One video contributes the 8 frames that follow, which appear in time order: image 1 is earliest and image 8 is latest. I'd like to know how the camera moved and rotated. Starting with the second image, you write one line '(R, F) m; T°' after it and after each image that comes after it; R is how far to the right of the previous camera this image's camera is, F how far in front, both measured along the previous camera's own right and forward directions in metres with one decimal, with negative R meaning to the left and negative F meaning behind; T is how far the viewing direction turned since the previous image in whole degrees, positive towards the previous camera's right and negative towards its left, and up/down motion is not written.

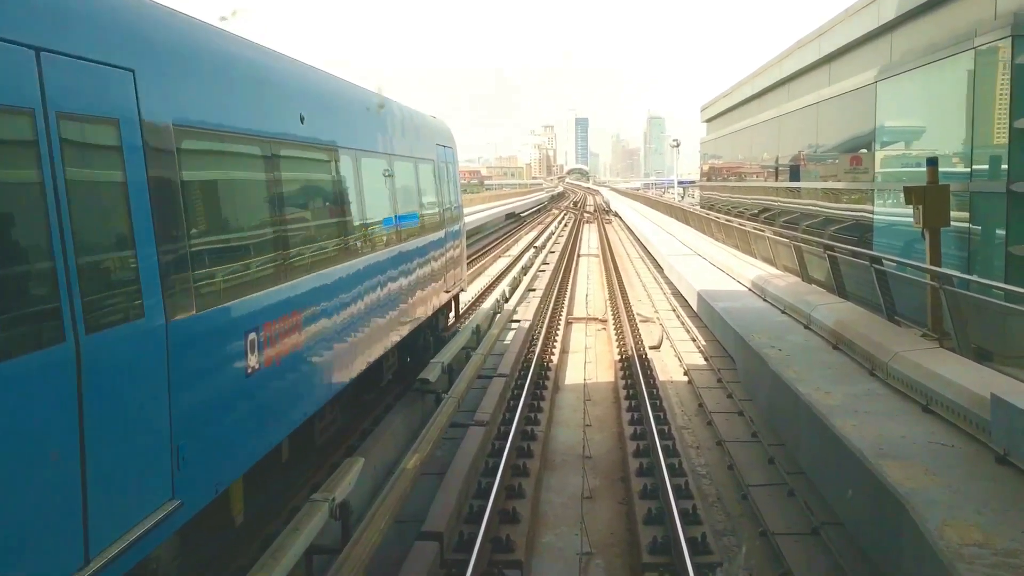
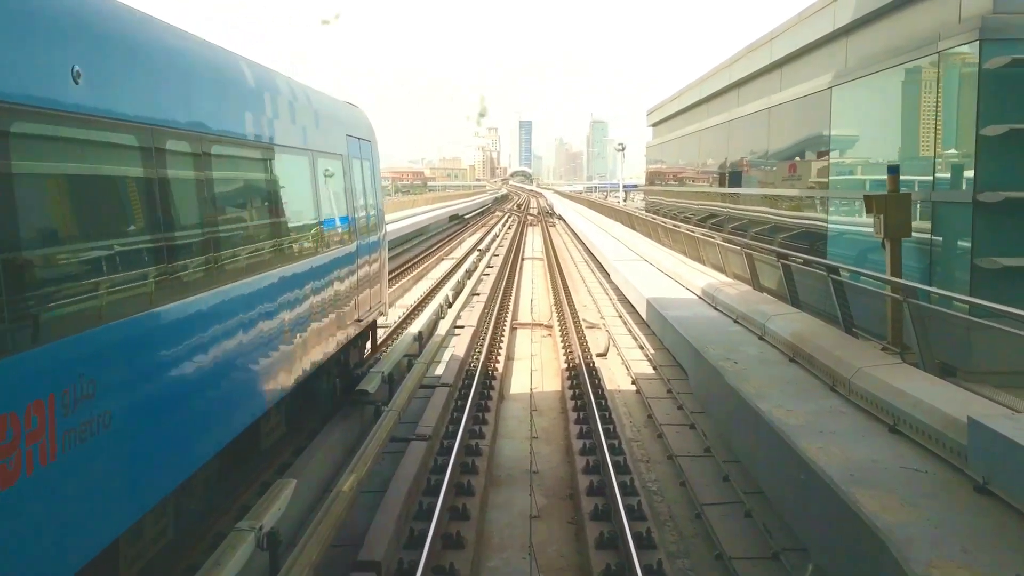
(0.0, +0.3) m; +4°
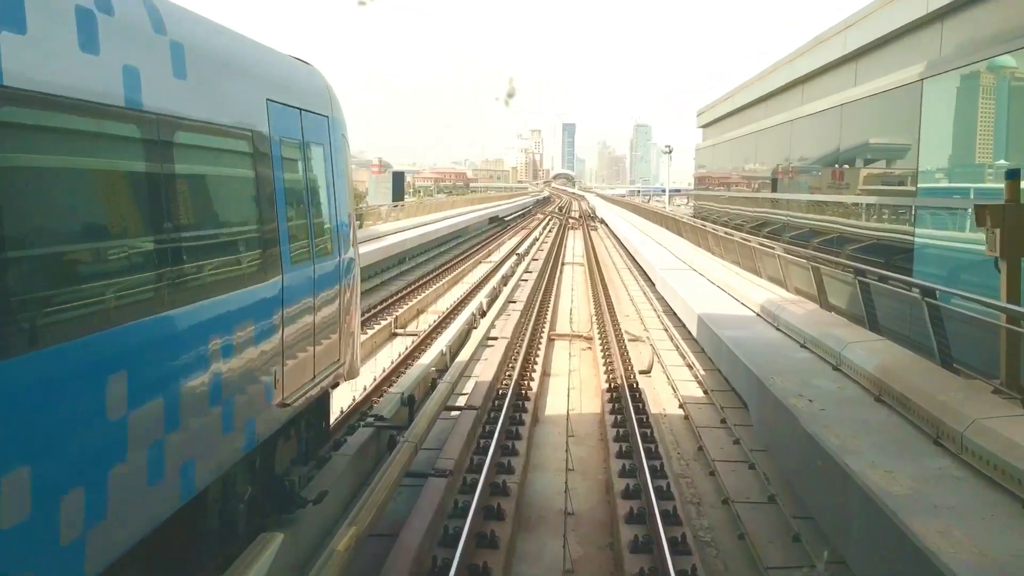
(0.0, +0.7) m; -3°
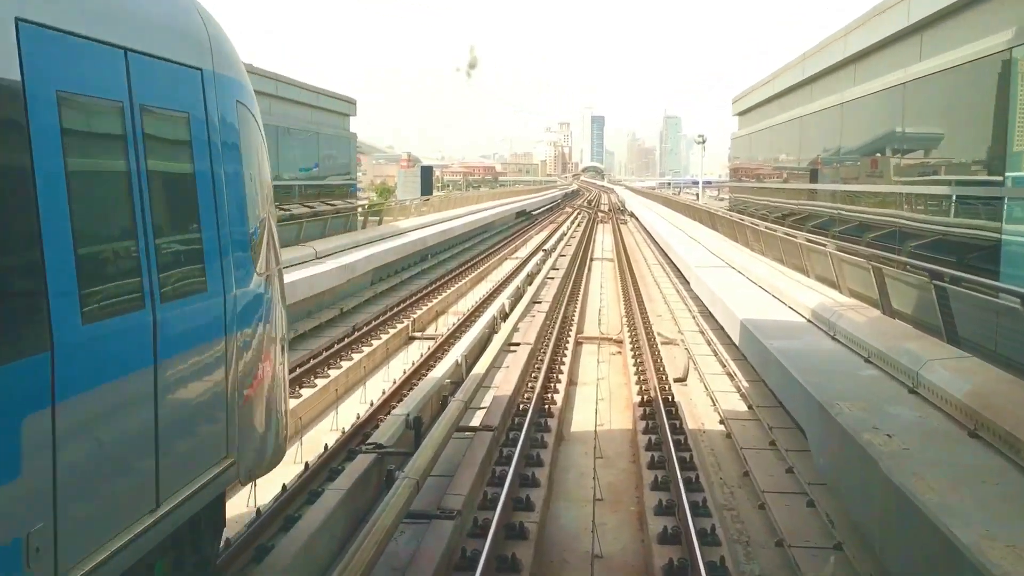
(+0.1, +0.7) m; -2°
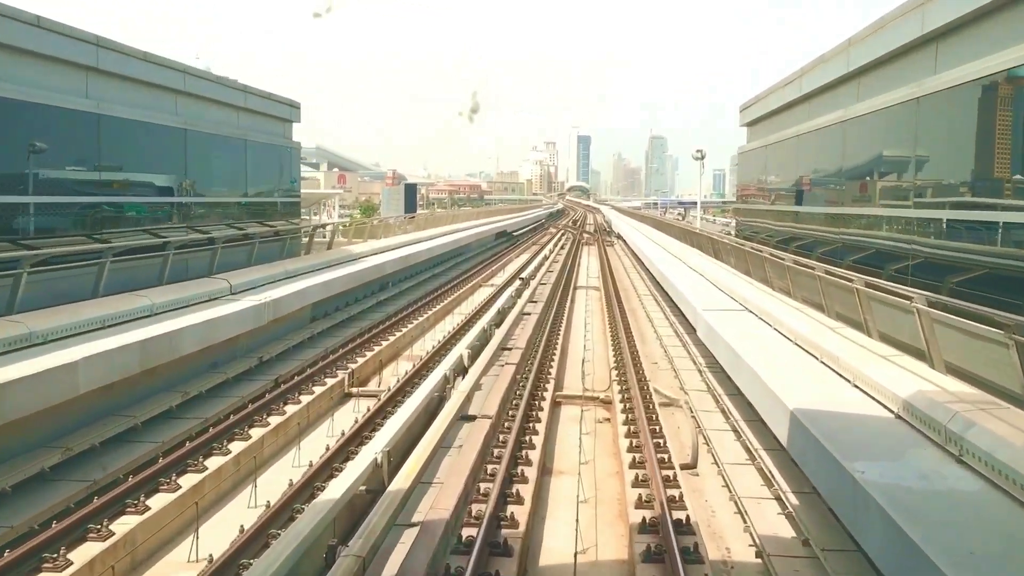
(+0.3, +2.2) m; +1°
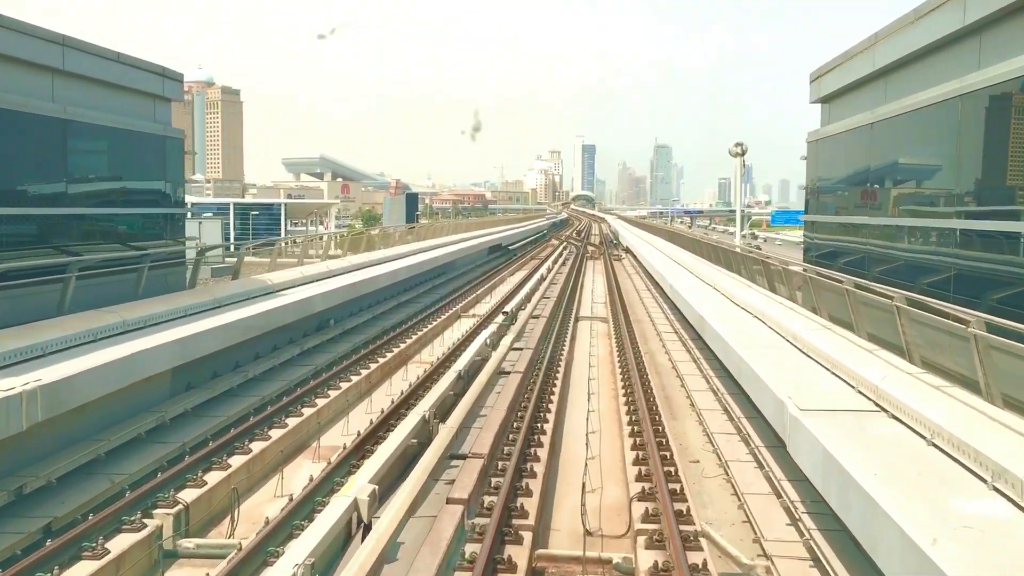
(0.0, +0.5) m; 0°
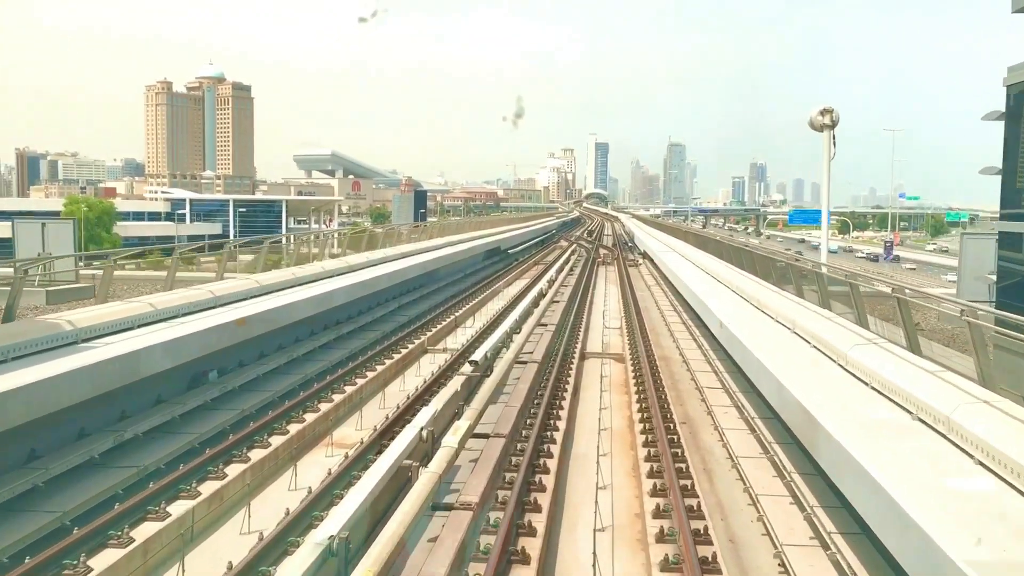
(-0.1, -0.8) m; -1°
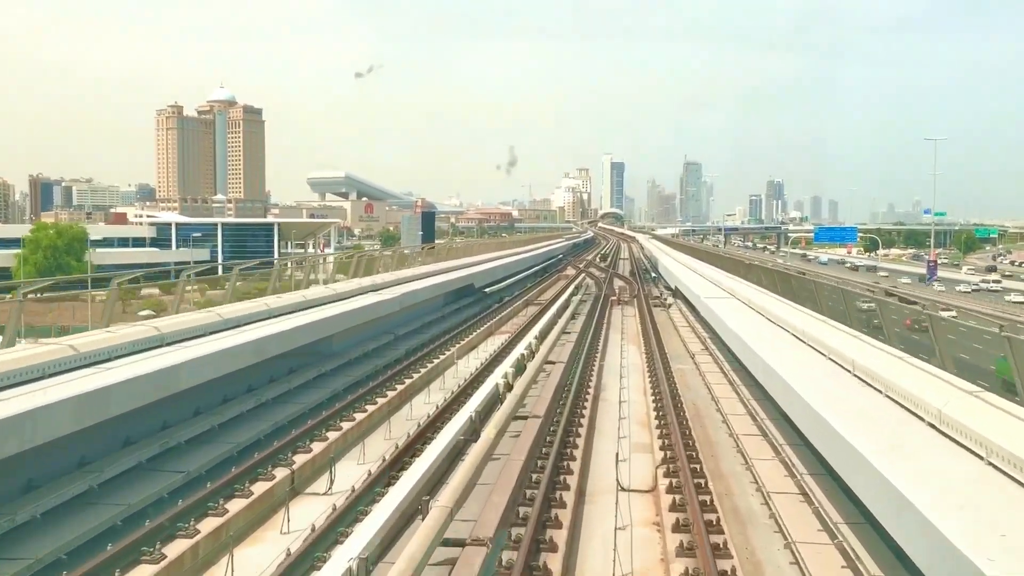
(+0.1, +0.9) m; -1°
